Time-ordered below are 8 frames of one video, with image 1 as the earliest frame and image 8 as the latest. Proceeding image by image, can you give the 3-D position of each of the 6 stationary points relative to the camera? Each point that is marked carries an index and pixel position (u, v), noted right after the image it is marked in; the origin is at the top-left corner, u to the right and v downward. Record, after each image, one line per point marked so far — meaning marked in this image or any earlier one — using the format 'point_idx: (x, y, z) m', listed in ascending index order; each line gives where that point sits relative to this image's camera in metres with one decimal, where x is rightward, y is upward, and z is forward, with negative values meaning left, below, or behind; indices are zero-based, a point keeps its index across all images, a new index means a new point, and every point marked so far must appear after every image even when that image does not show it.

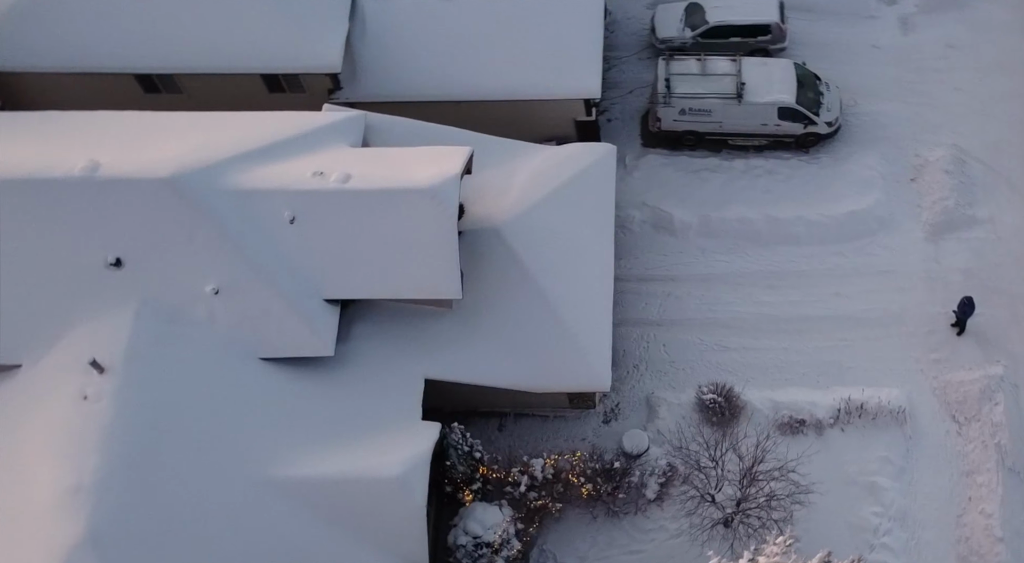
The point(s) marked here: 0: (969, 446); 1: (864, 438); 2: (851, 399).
0: (+9.0, -3.2, +17.7) m
1: (+7.1, -3.0, +17.4) m
2: (+6.9, -2.3, +17.5) m
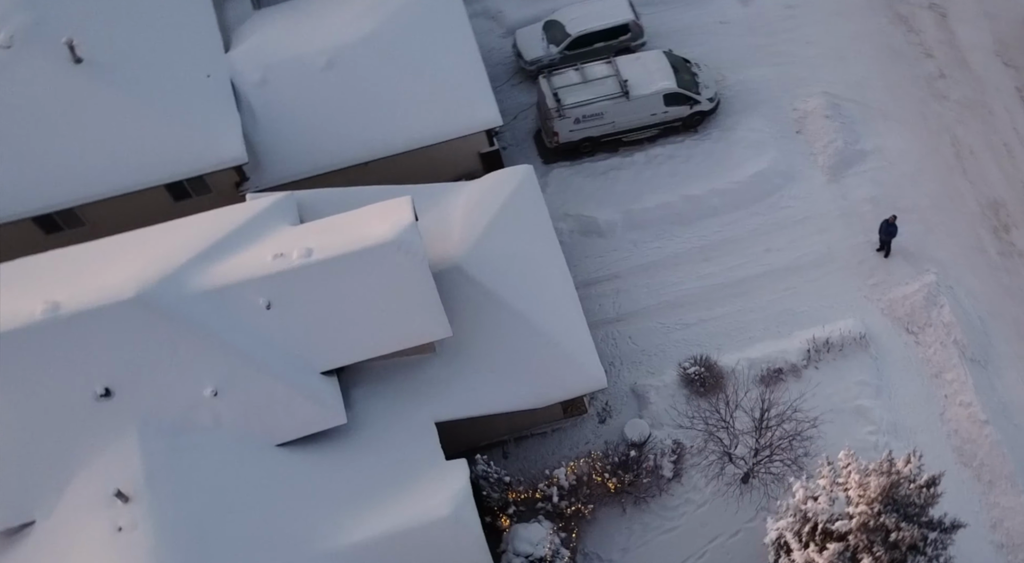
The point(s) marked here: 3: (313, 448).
0: (+8.7, -1.4, +18.8) m
1: (+6.8, -1.7, +18.2) m
2: (+6.4, -1.1, +18.4) m
3: (-3.0, -2.6, +13.9) m
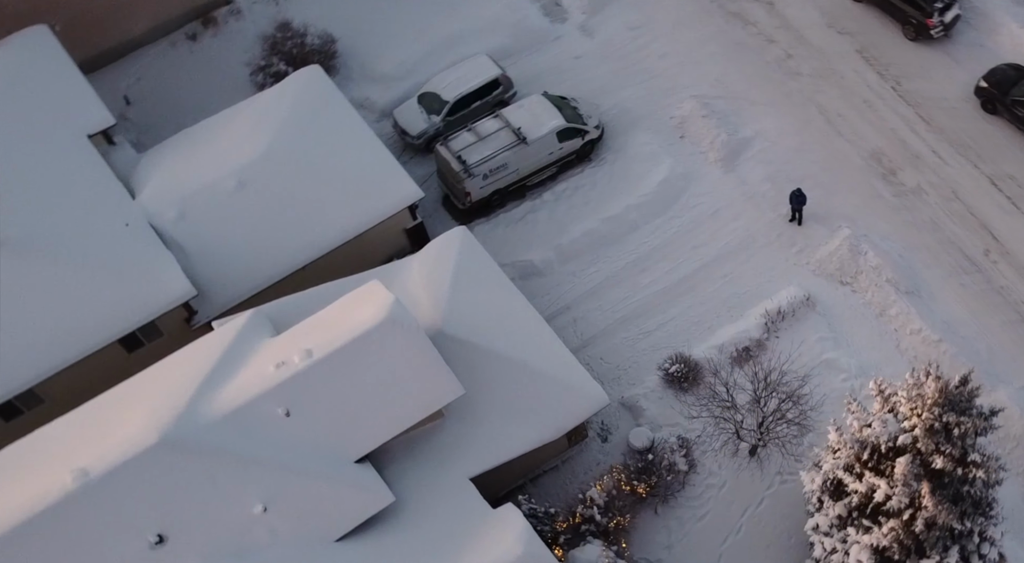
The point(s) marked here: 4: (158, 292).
0: (+7.9, -0.3, +20.2) m
1: (+6.3, -1.0, +19.4) m
2: (+5.7, -0.6, +19.5) m
3: (-2.5, -4.1, +13.9) m
4: (-6.7, -0.2, +17.1) m
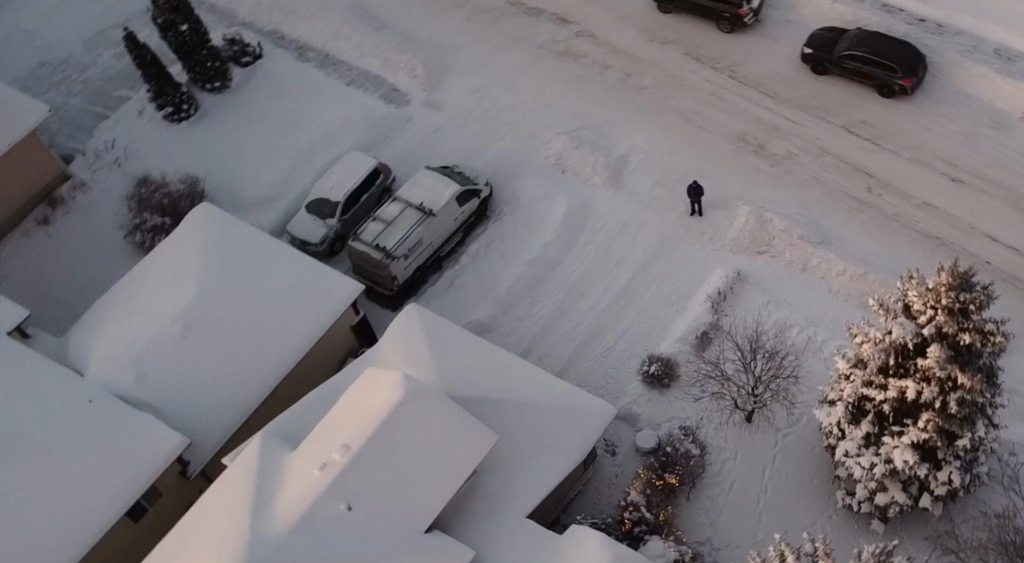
0: (+6.6, +0.6, +21.8) m
1: (+5.3, -0.5, +20.7) m
2: (+4.7, -0.2, +20.8) m
3: (-1.4, -5.4, +13.9) m
4: (-6.9, -3.2, +16.7) m
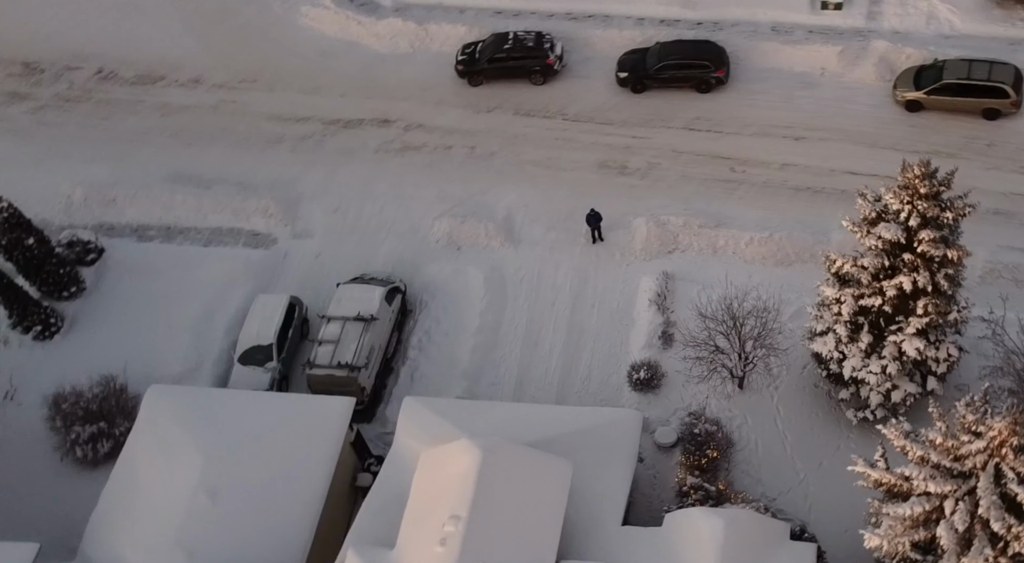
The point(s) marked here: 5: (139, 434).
0: (+4.8, +1.0, +23.9) m
1: (+4.2, -0.4, +22.5) m
2: (+3.5, -0.3, +22.5) m
3: (+0.7, -6.3, +14.3) m
4: (-5.6, -6.5, +16.1) m
5: (-7.9, -3.2, +19.1) m
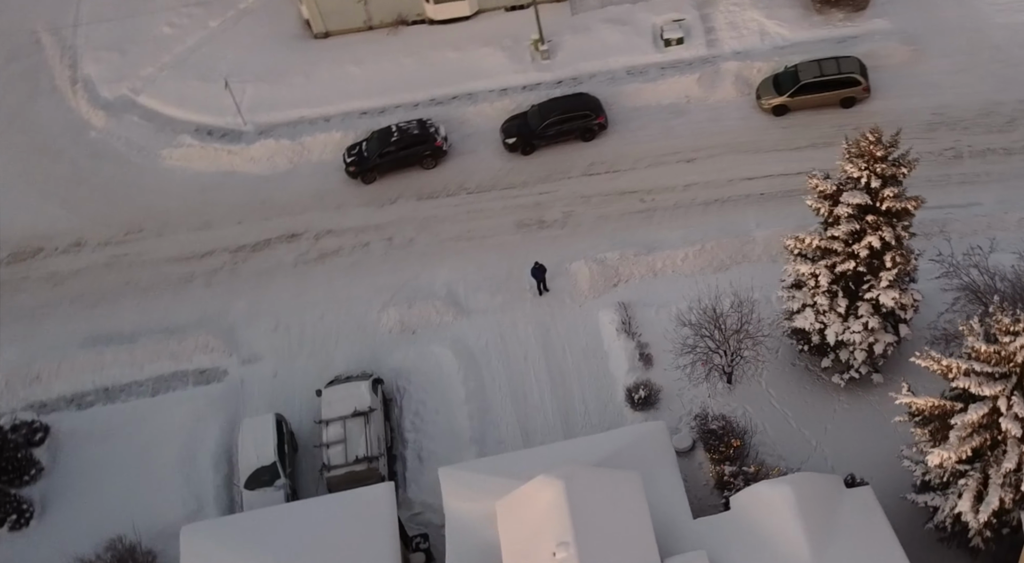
0: (+3.5, +0.3, +25.5) m
1: (+3.4, -1.0, +24.0) m
2: (+2.7, -1.2, +23.9) m
3: (+2.6, -6.7, +14.9) m
4: (-3.6, -8.5, +15.8) m
5: (-7.1, -6.2, +18.6) m
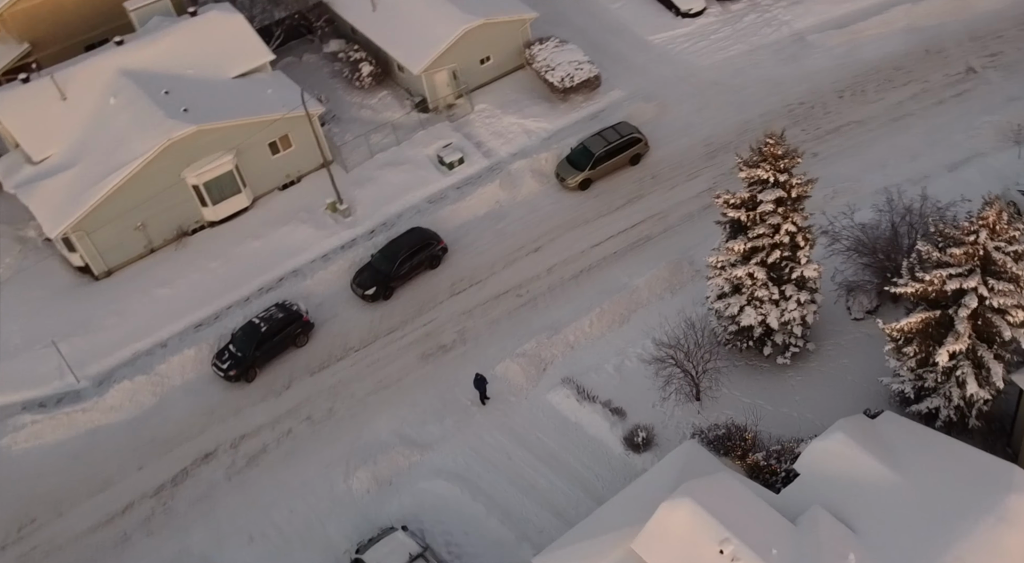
0: (+1.7, -2.1, +28.3) m
1: (+2.4, -3.0, +26.7) m
2: (+1.9, -3.3, +26.4) m
3: (+5.8, -6.7, +17.2) m
4: (+0.7, -10.7, +16.2) m
5: (-3.8, -10.3, +18.1) m
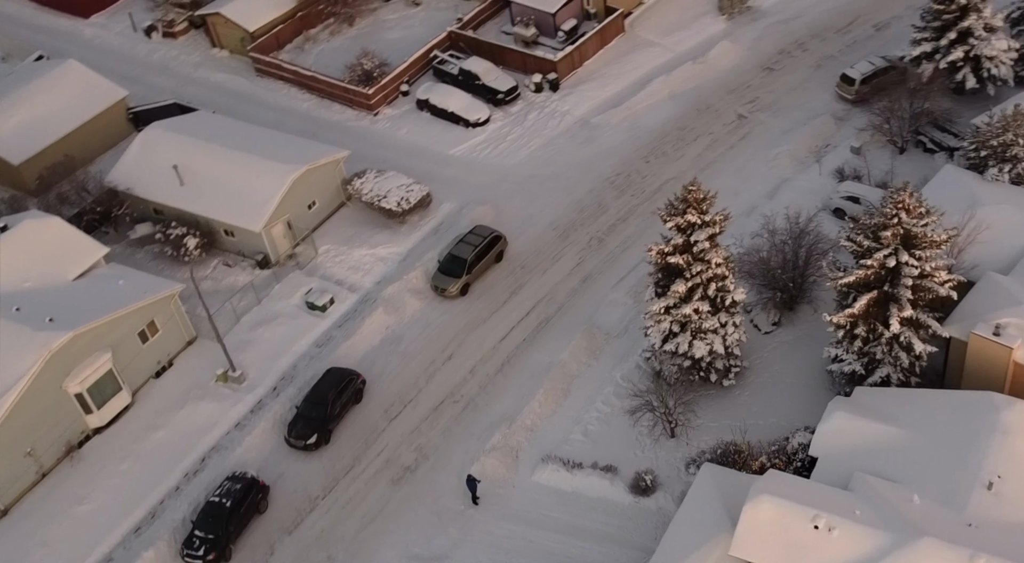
0: (+1.0, -5.2, +32.2) m
1: (+2.3, -5.6, +30.8) m
2: (+2.0, -6.0, +30.3) m
3: (+8.5, -6.9, +22.1) m
4: (+5.1, -11.9, +19.5) m
5: (+0.4, -13.0, +20.4) m
